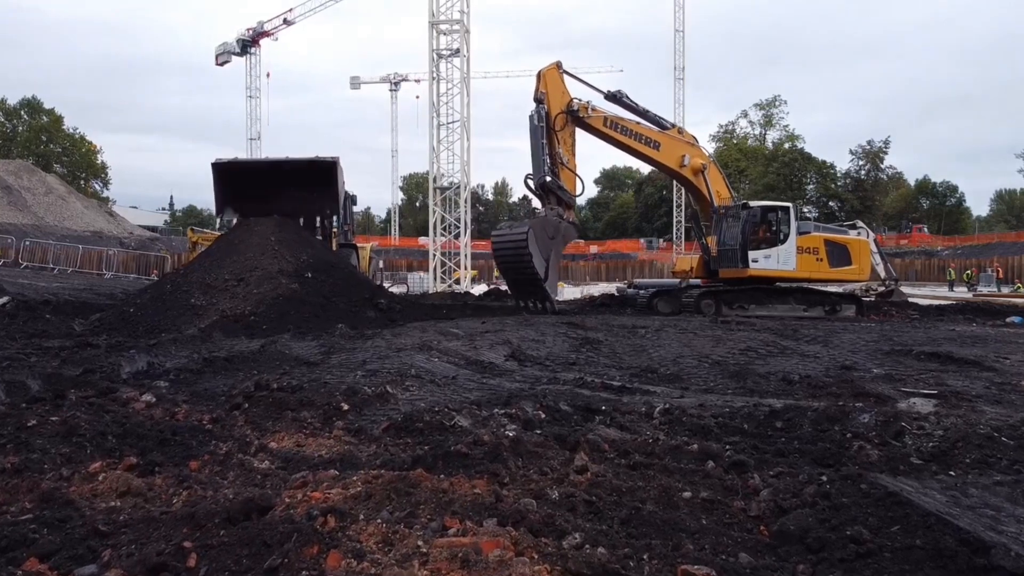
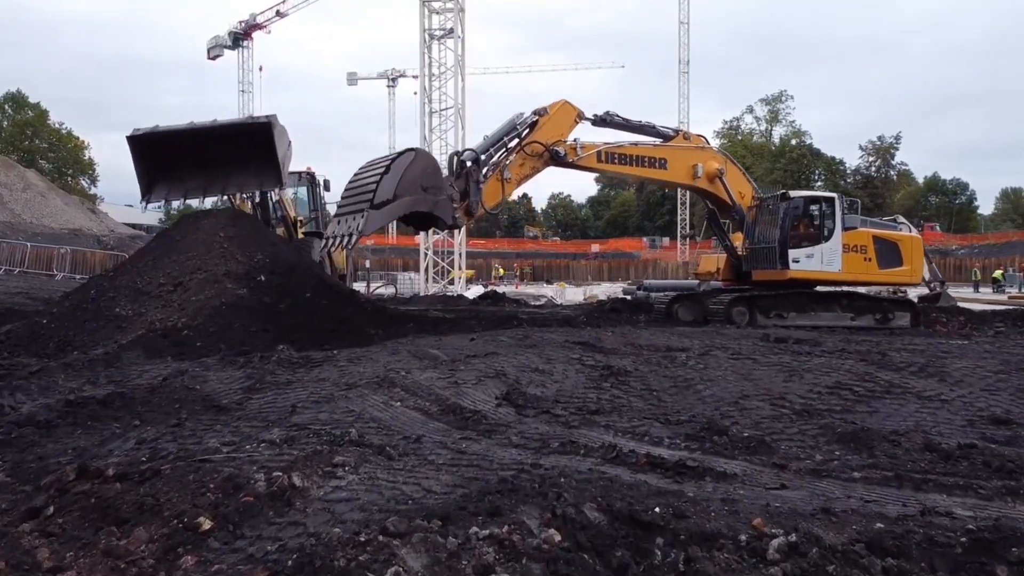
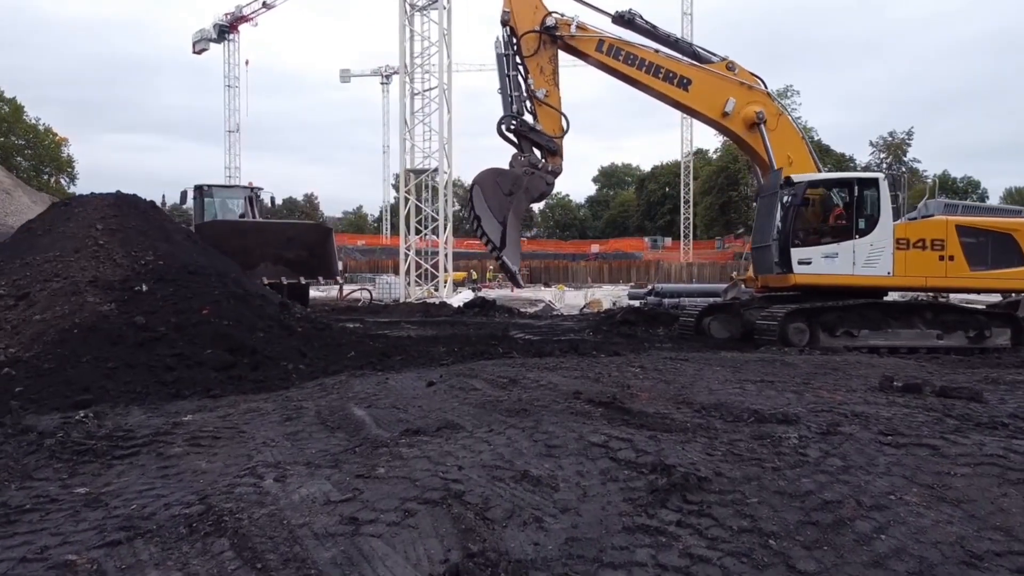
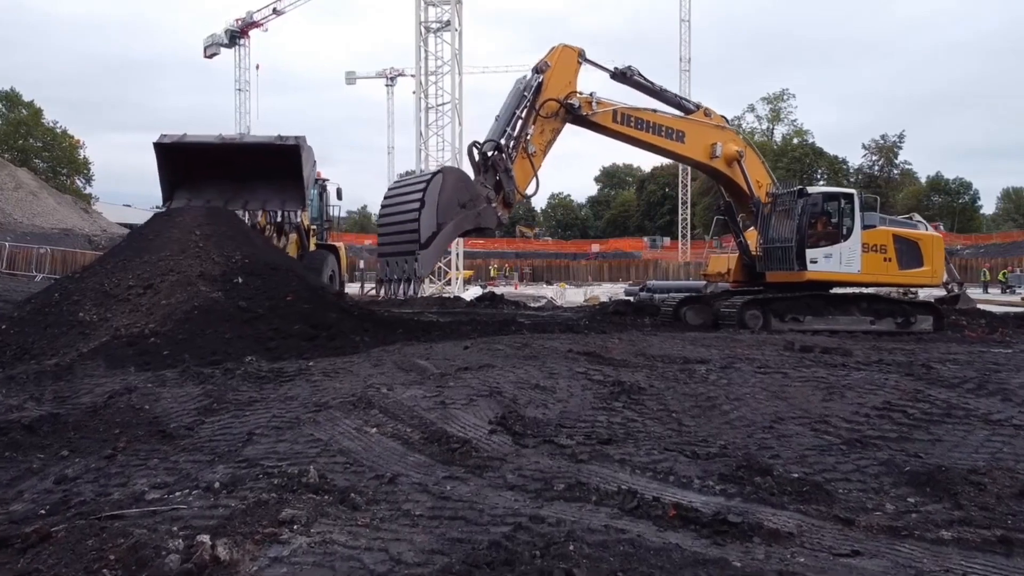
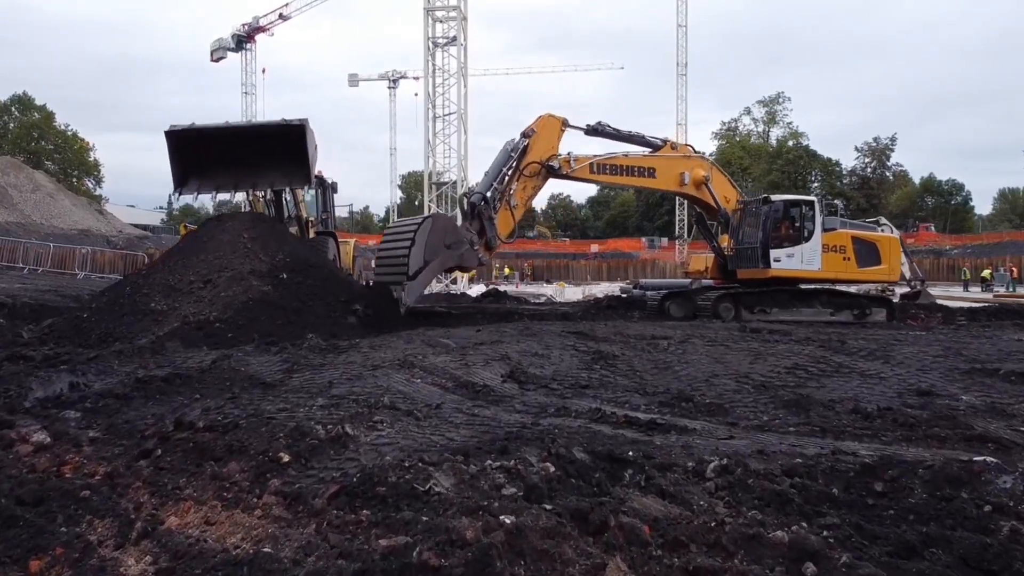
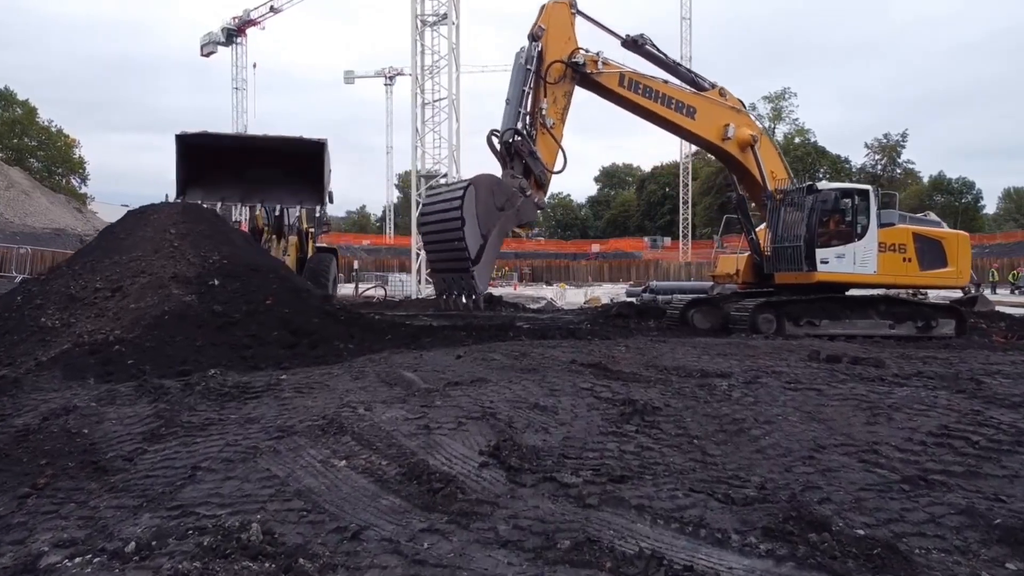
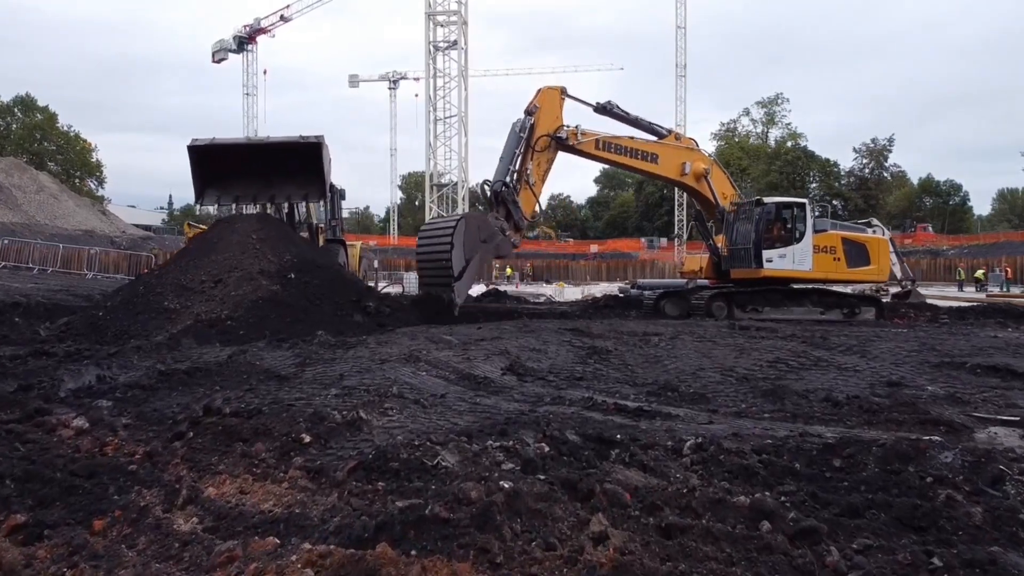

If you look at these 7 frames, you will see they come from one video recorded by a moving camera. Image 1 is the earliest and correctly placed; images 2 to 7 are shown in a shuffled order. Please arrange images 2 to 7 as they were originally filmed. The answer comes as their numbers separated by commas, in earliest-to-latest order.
7, 5, 2, 4, 6, 3
